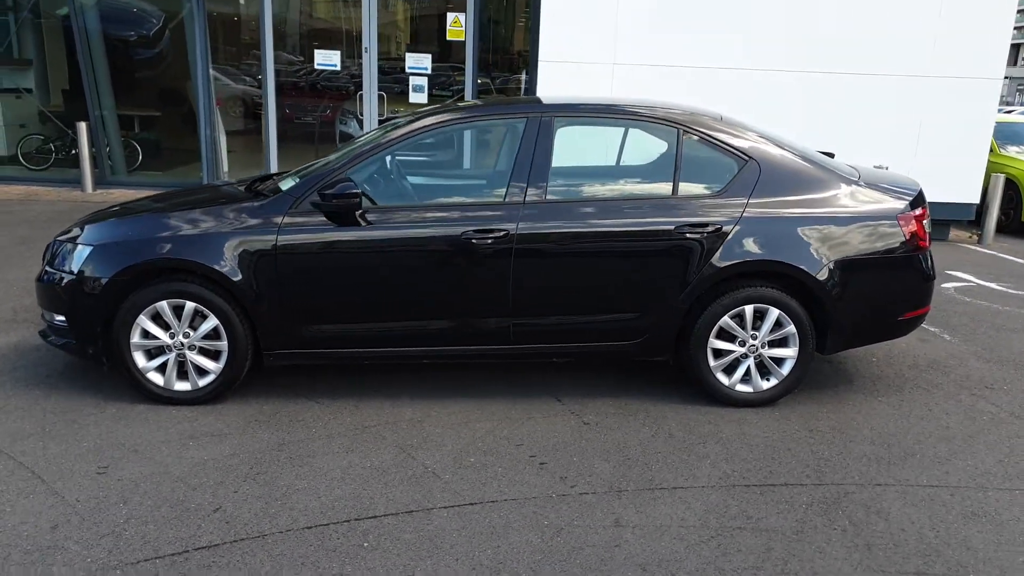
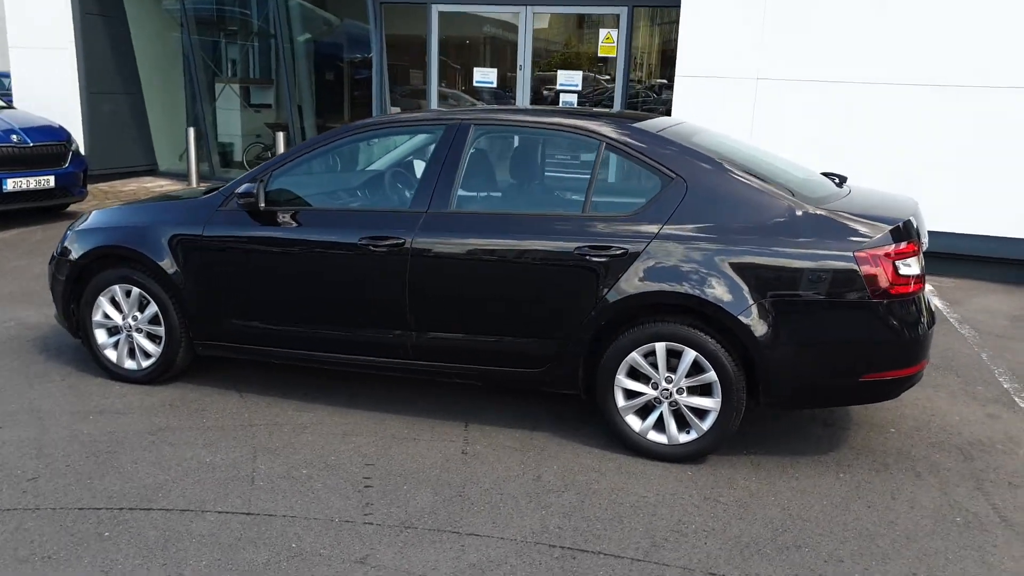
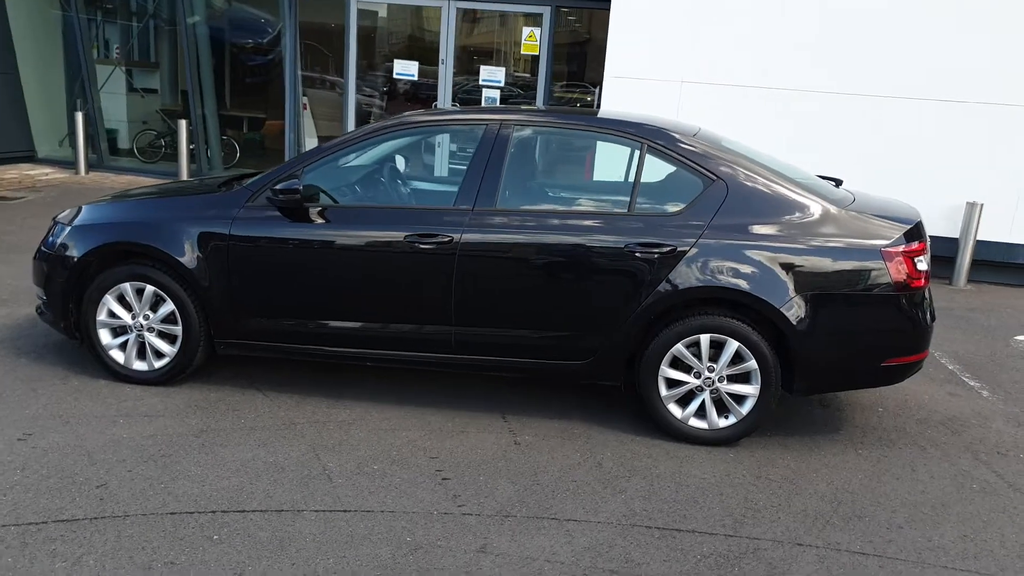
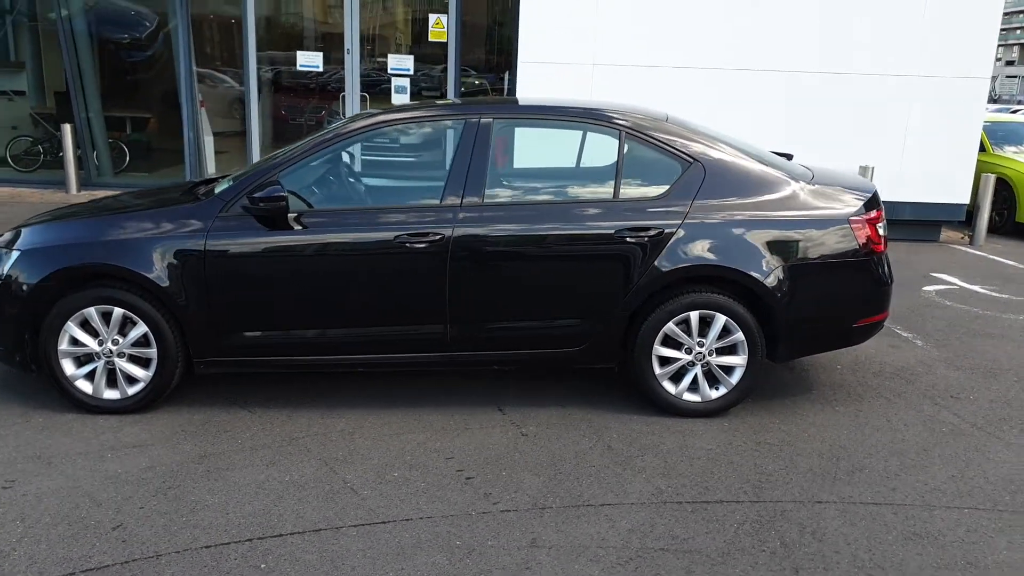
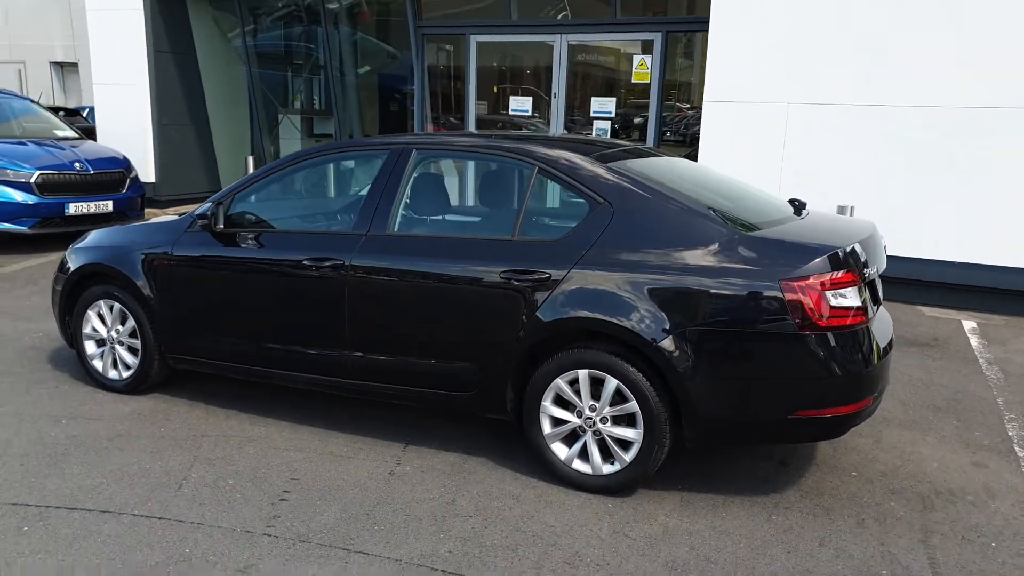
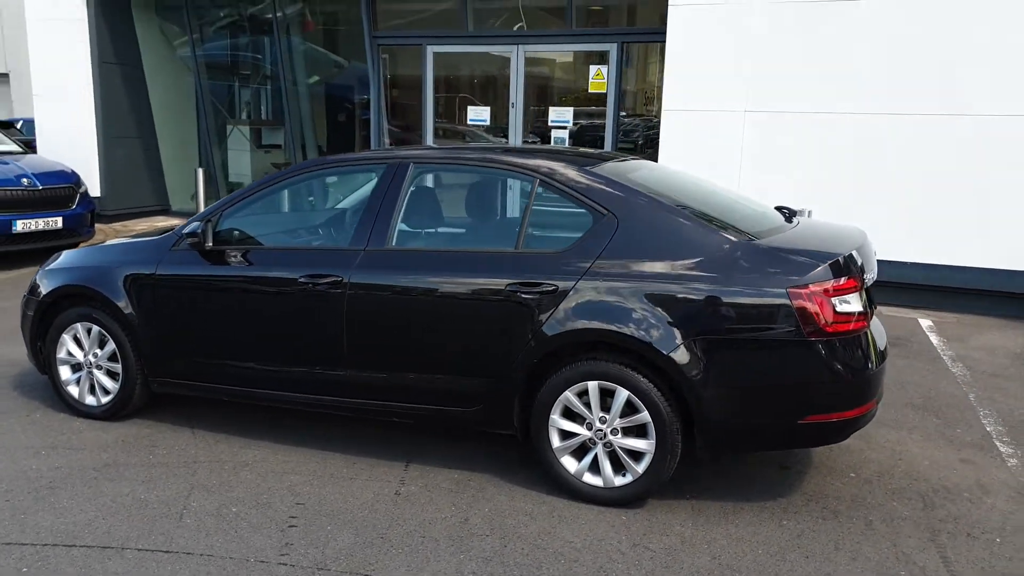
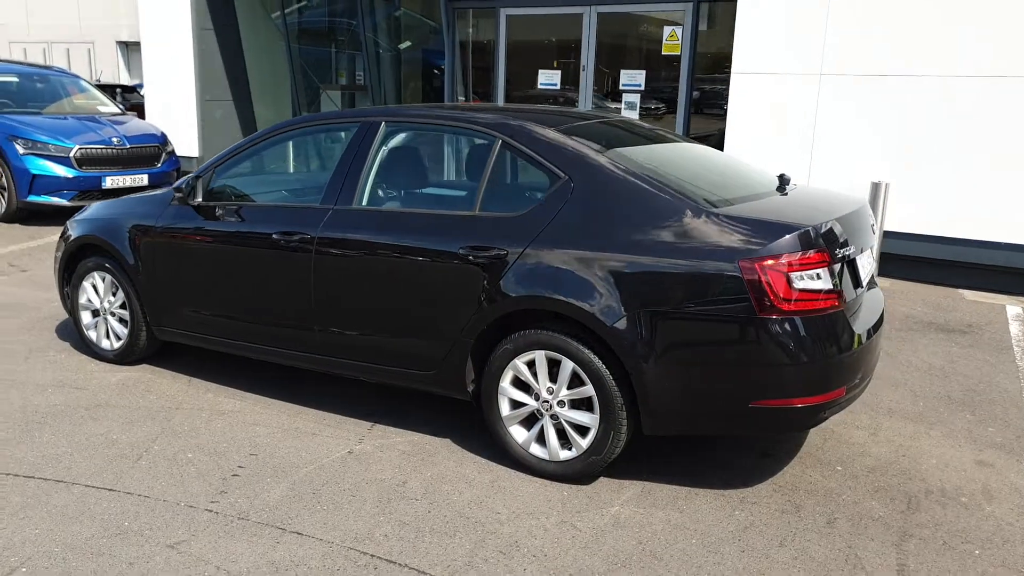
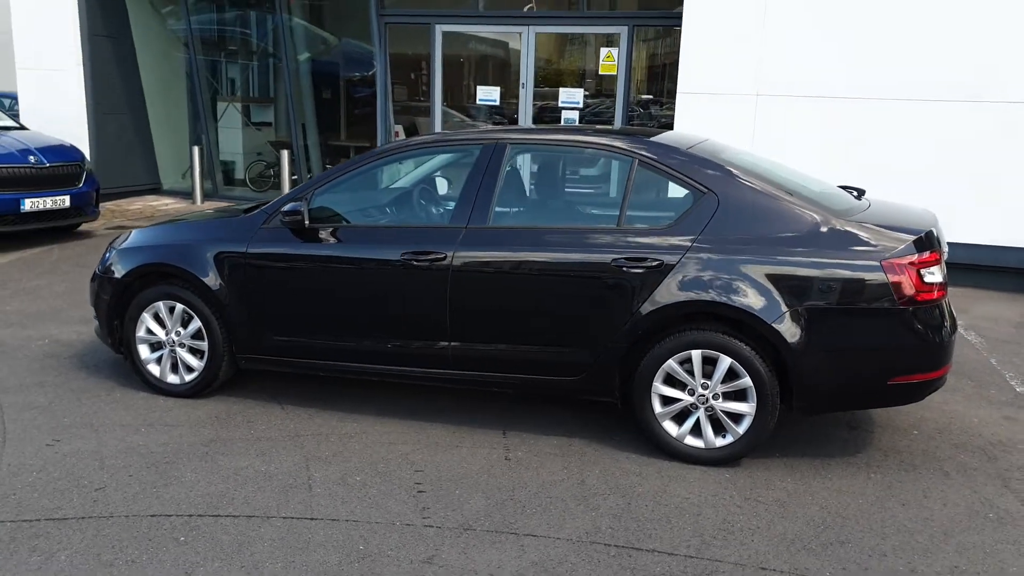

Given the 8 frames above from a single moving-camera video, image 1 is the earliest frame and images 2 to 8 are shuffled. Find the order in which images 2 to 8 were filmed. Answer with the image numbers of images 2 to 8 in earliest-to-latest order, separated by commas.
4, 3, 8, 2, 6, 5, 7
